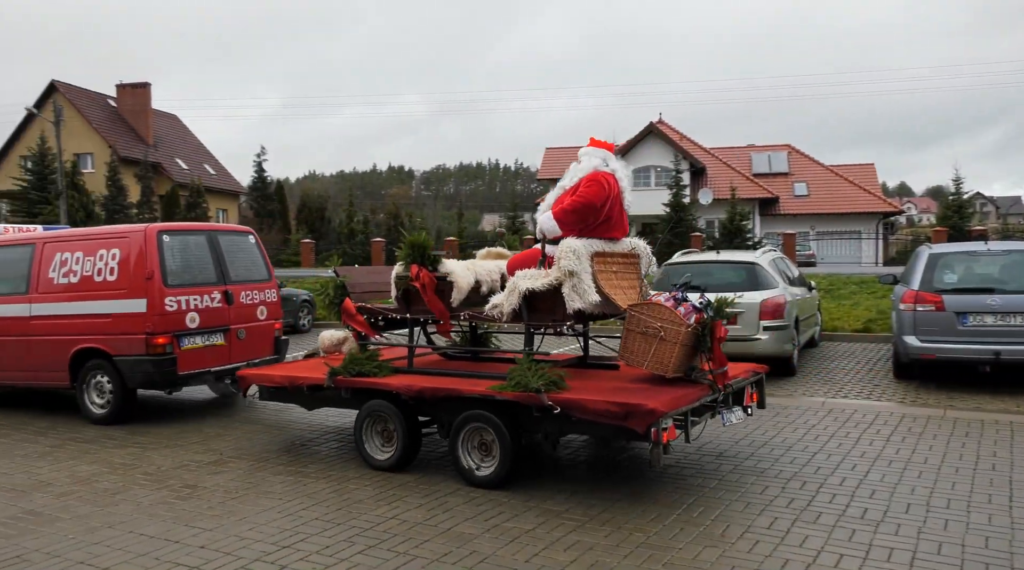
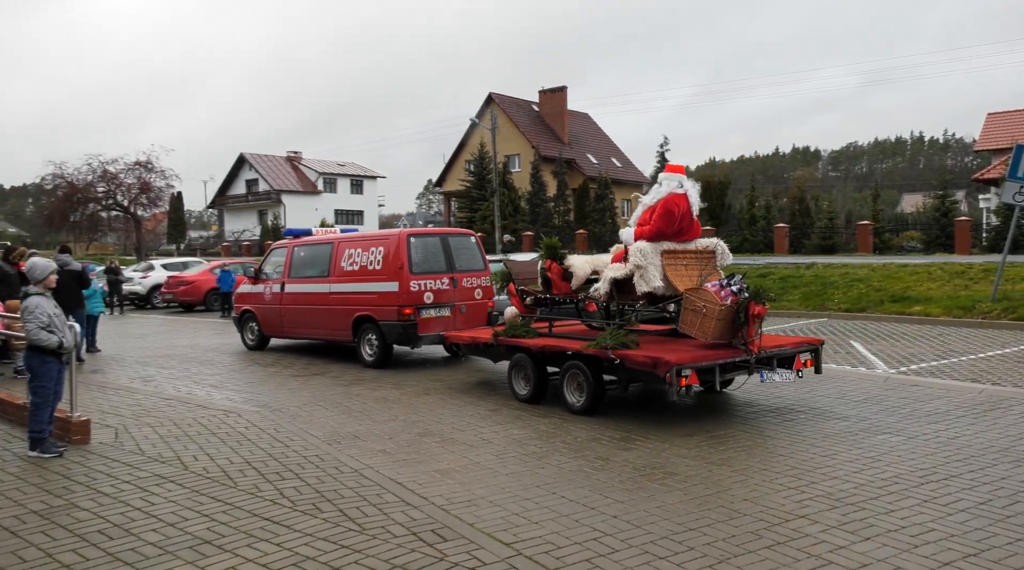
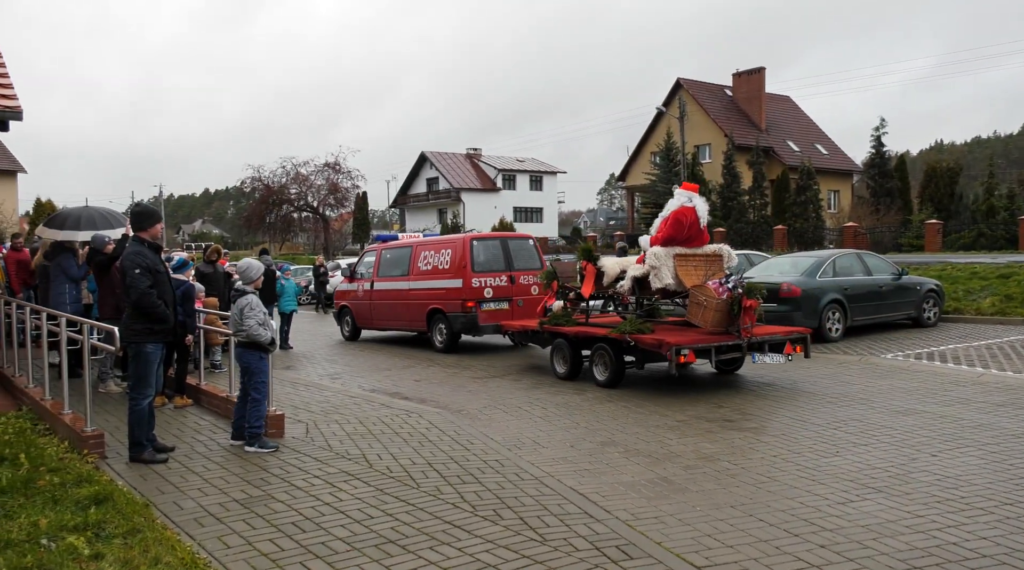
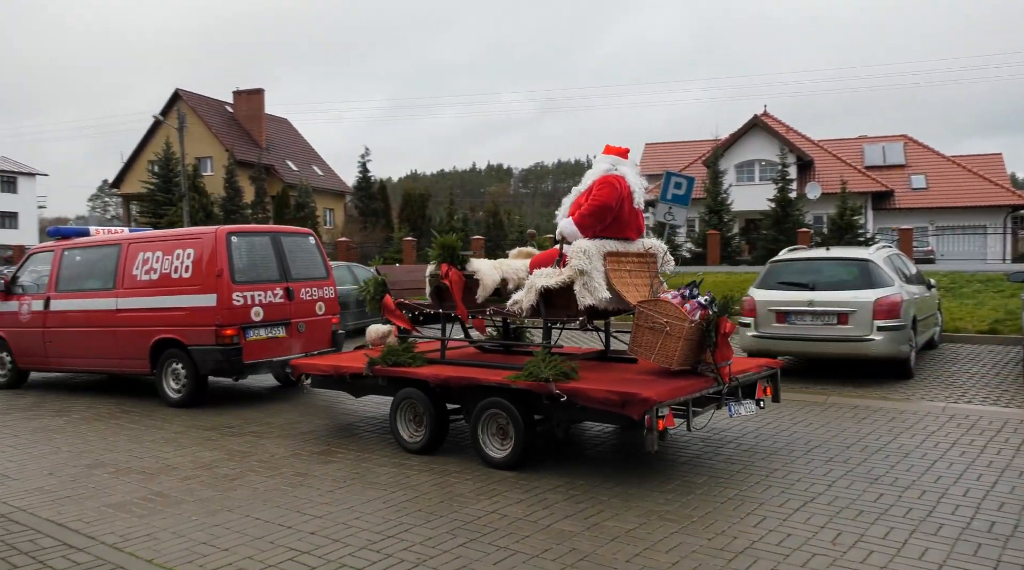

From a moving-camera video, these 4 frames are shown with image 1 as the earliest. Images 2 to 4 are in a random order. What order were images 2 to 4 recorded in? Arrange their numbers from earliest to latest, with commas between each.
4, 2, 3
